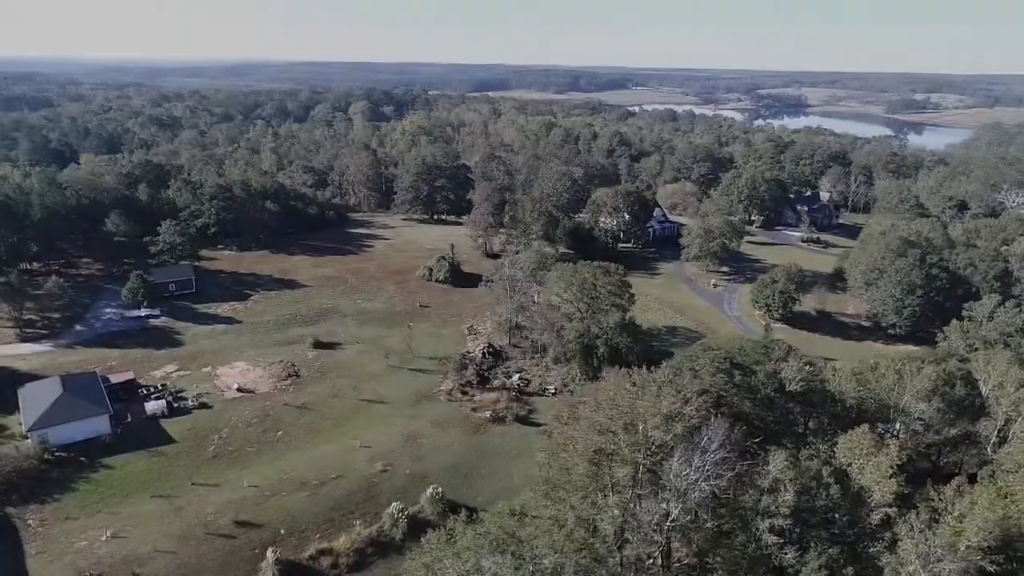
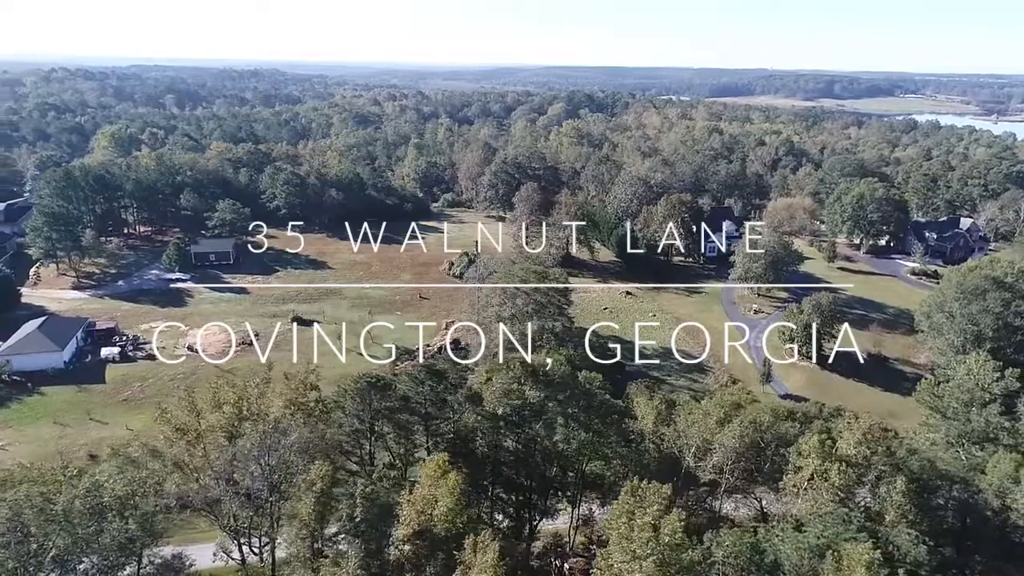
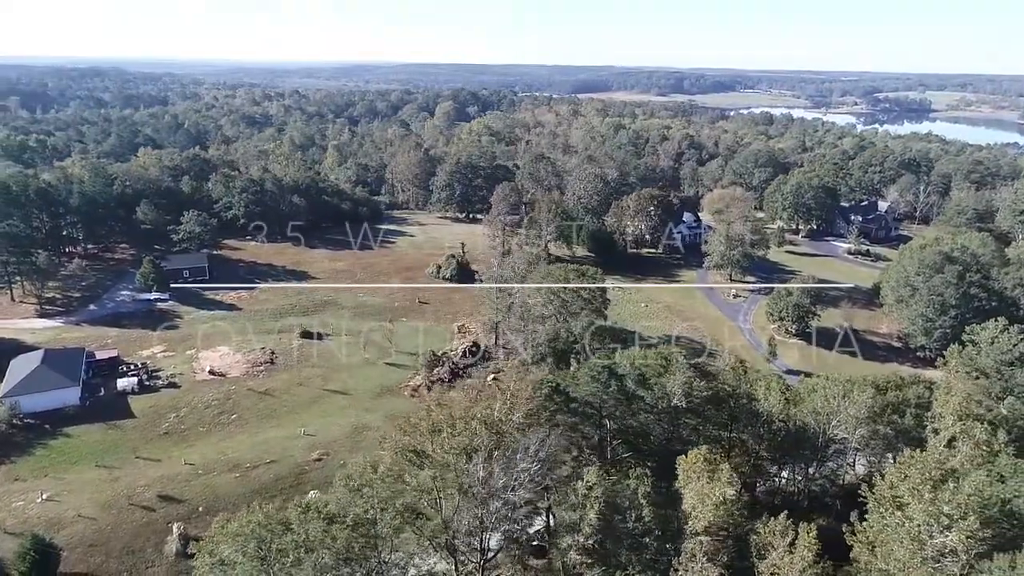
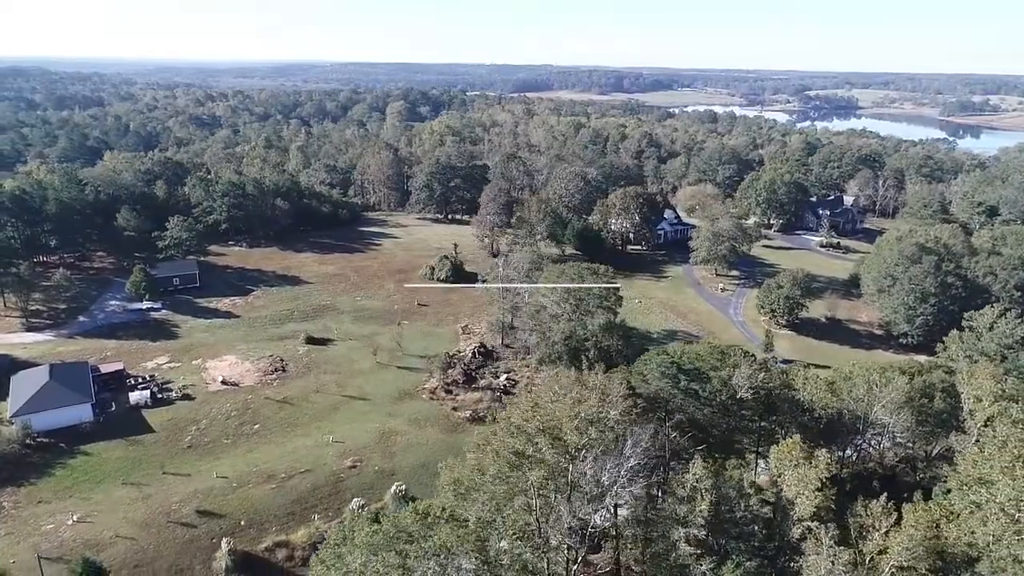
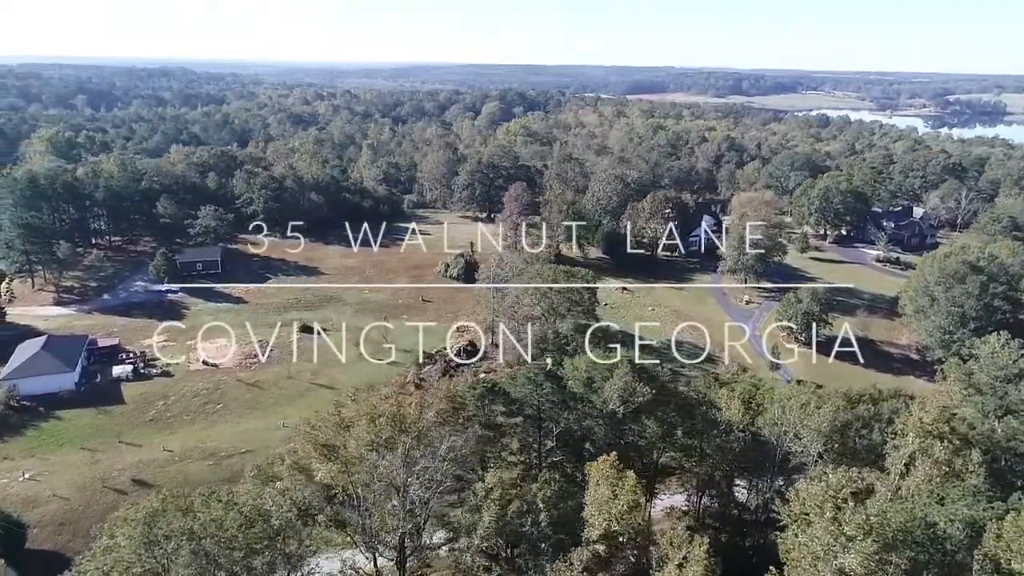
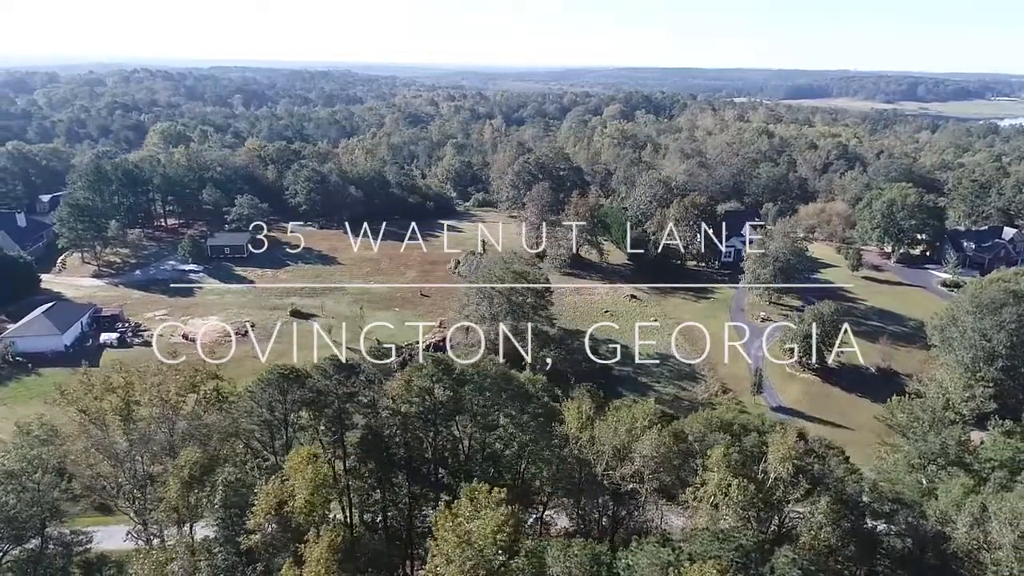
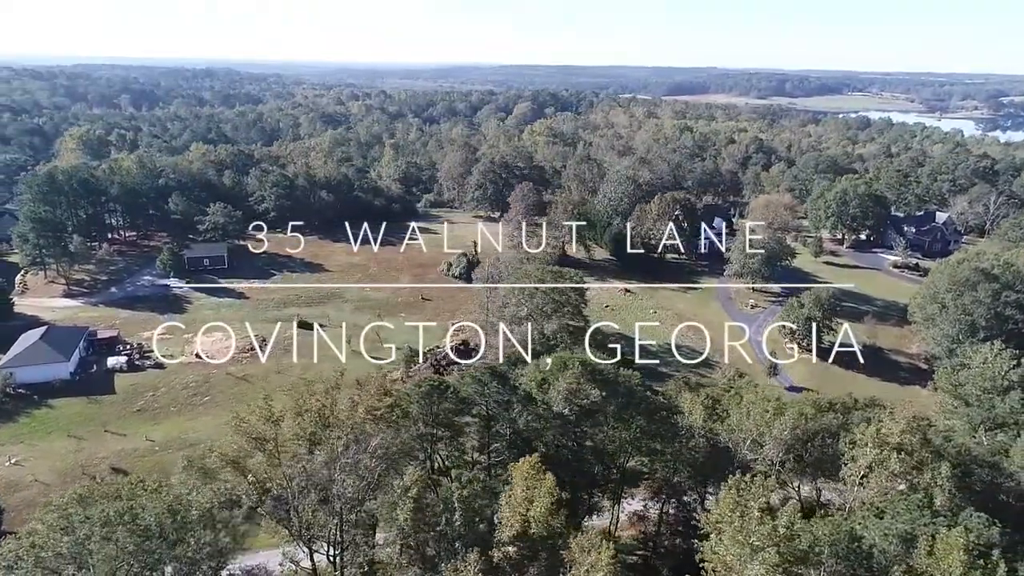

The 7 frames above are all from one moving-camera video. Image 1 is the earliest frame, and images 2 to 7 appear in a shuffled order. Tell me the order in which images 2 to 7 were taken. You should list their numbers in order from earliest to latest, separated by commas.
4, 3, 5, 7, 2, 6
